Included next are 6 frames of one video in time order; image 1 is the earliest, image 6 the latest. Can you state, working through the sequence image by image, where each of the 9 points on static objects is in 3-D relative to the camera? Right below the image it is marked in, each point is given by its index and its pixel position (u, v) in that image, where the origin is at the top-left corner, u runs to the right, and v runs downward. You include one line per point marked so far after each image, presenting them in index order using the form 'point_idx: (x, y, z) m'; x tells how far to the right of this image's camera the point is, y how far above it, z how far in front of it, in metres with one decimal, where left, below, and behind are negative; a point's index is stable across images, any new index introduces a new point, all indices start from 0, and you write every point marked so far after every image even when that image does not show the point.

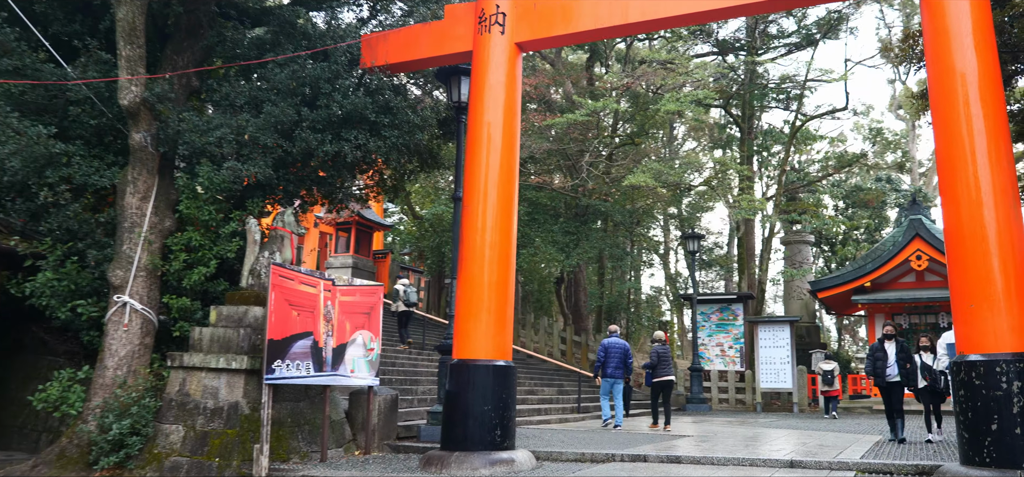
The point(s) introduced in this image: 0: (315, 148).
0: (-2.0, +0.9, +8.1) m
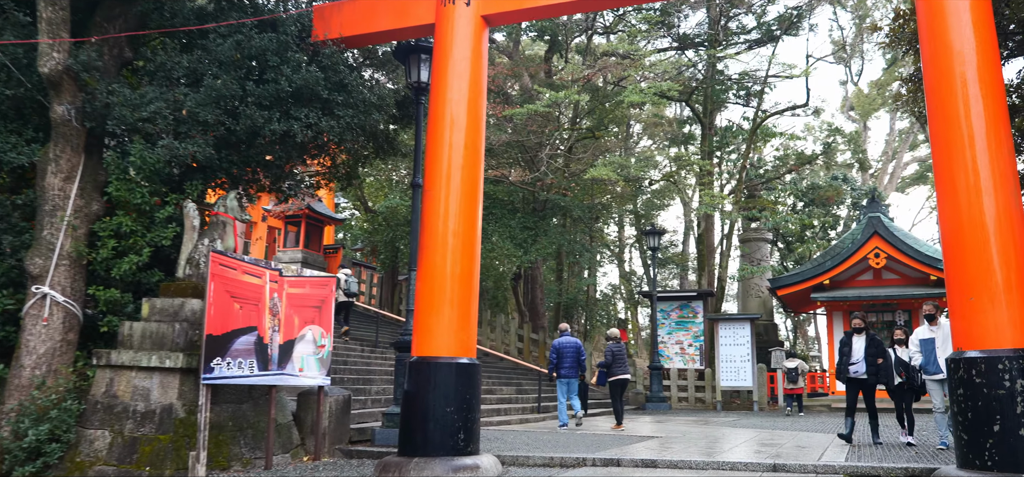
0: (-2.4, +1.1, +7.4) m
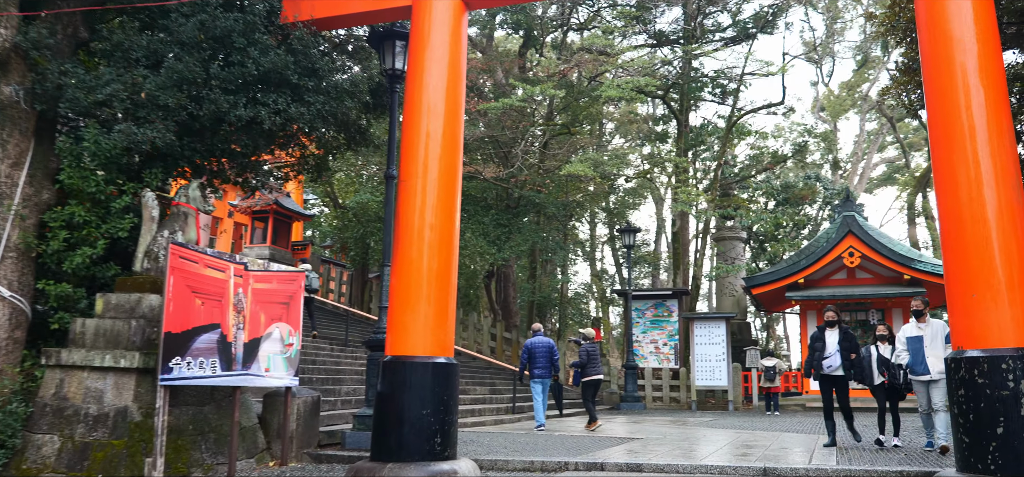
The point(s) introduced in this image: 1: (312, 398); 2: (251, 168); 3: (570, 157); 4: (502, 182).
0: (-2.5, +1.1, +7.0) m
1: (-1.8, -1.4, +7.2) m
2: (-2.8, +0.8, +8.6) m
3: (+1.4, +2.0, +19.5) m
4: (-0.3, +1.4, +19.7) m
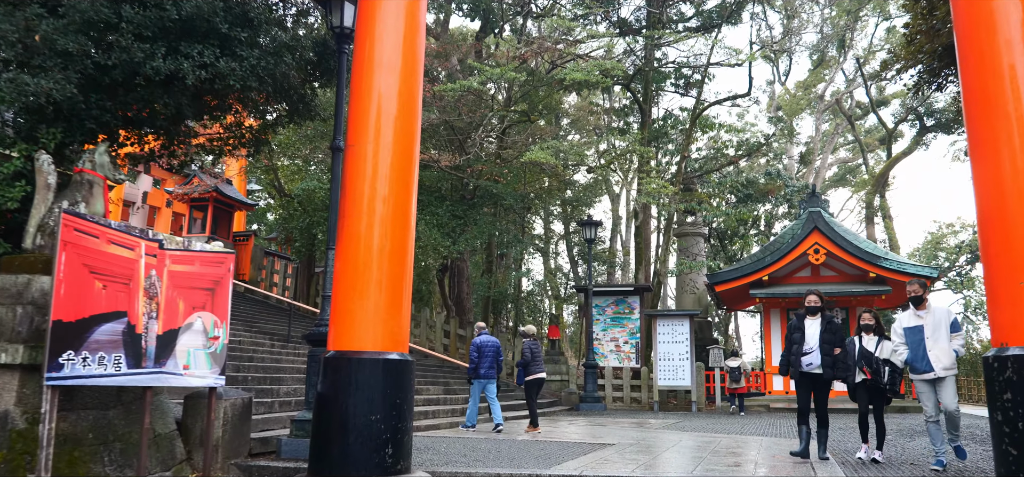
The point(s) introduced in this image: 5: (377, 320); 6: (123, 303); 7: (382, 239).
0: (-2.8, +1.3, +6.0) m
1: (-2.1, -1.3, +6.2) m
2: (-3.2, +1.0, +7.5) m
3: (+0.4, +2.2, +18.7) m
4: (-1.3, +1.6, +18.8) m
5: (-0.9, -0.5, +5.1) m
6: (-2.5, -0.4, +5.1) m
7: (-0.9, 0.0, +5.2) m
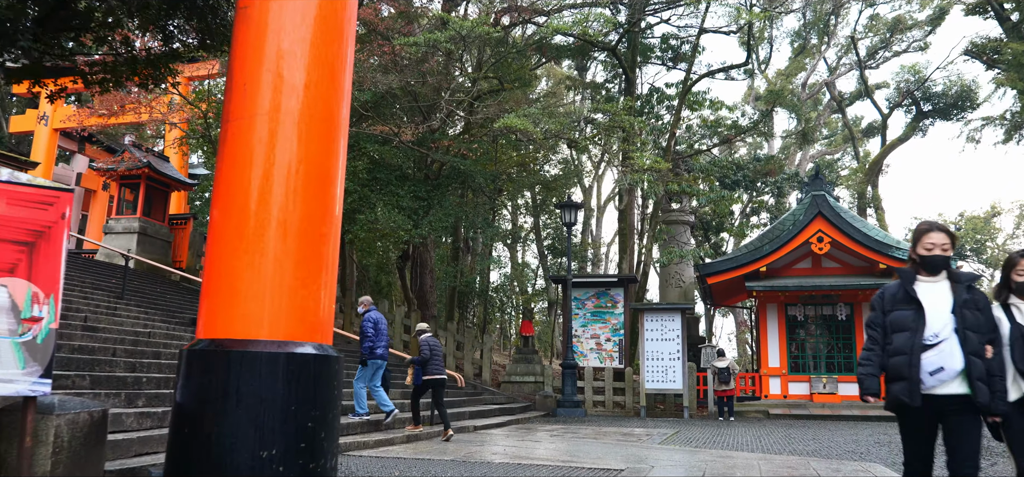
0: (-2.8, +1.7, +3.9) m
1: (-2.2, -0.9, +4.2) m
2: (-3.3, +1.3, +5.4) m
3: (-0.2, +2.5, +16.7) m
4: (-1.9, +1.9, +16.8) m
5: (-0.9, -0.2, +3.1) m
6: (-2.5, -0.1, +3.0) m
7: (-0.9, +0.3, +3.2) m
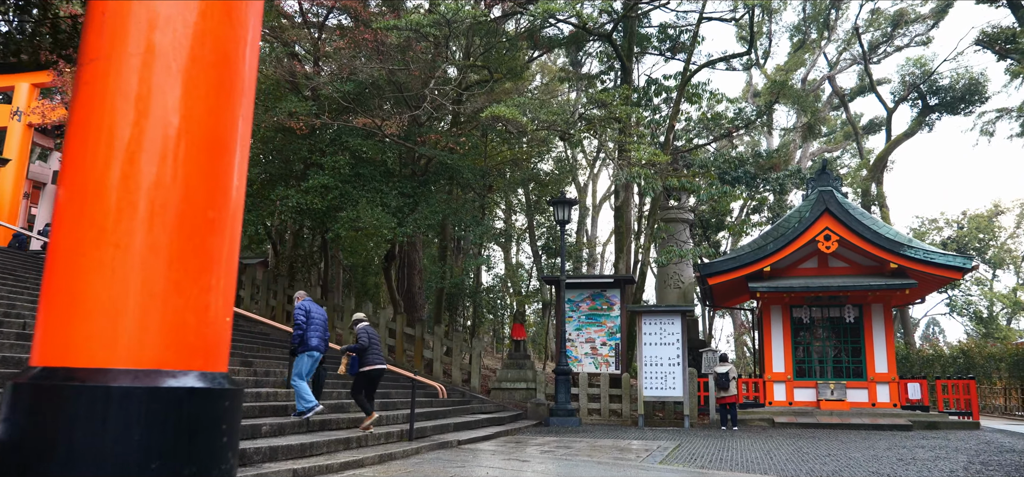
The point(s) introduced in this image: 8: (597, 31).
0: (-3.0, +1.7, +3.0) m
1: (-2.3, -0.9, +3.3) m
2: (-3.4, +1.3, +4.5) m
3: (-0.4, +2.5, +15.8) m
4: (-2.1, +2.0, +15.9) m
5: (-1.0, -0.2, +2.3) m
6: (-2.6, 0.0, +2.1) m
7: (-1.0, +0.3, +2.3) m
8: (+1.8, +4.4, +17.1) m
